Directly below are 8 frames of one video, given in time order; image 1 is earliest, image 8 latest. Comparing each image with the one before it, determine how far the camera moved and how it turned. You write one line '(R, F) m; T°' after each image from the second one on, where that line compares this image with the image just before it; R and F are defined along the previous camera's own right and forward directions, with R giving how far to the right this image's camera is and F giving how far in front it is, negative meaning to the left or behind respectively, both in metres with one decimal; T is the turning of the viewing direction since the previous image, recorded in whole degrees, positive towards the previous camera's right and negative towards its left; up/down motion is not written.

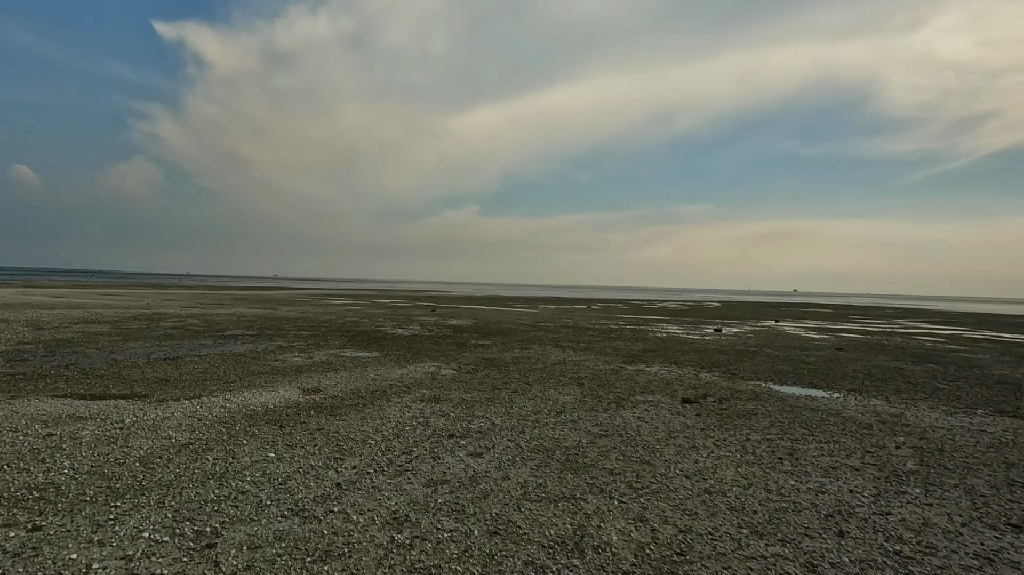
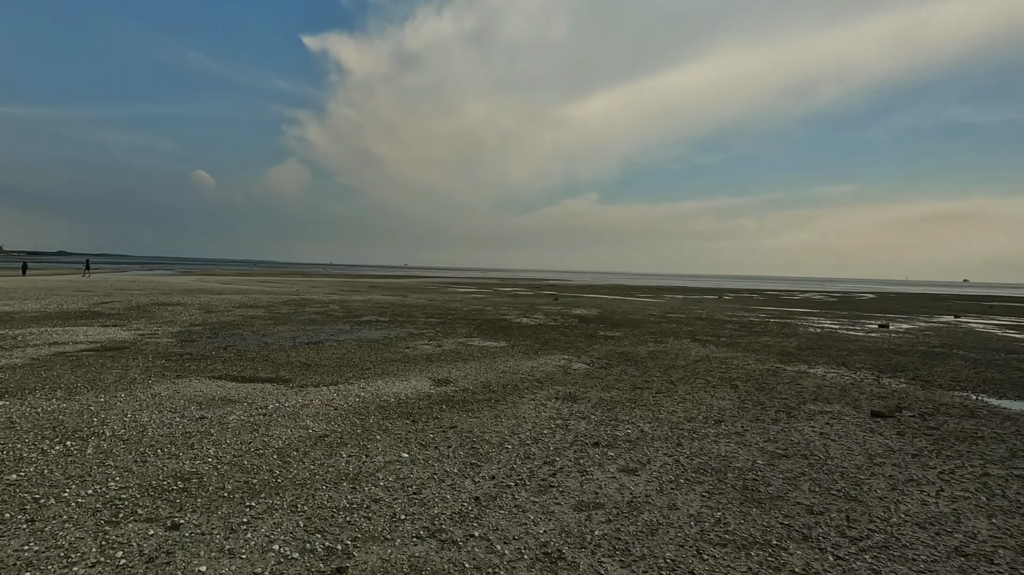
(-0.5, +1.1) m; -12°
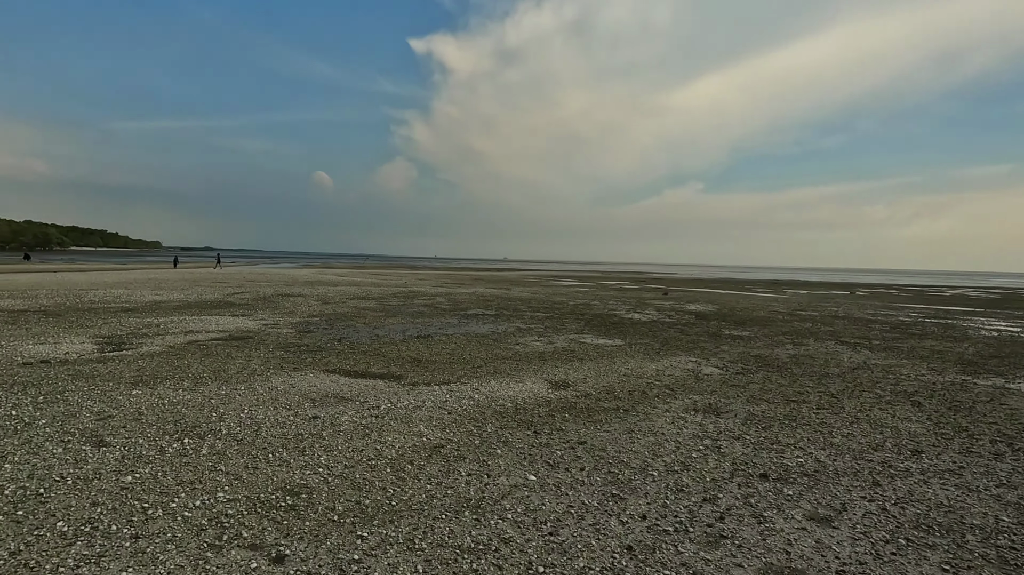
(-0.5, +1.1) m; -10°
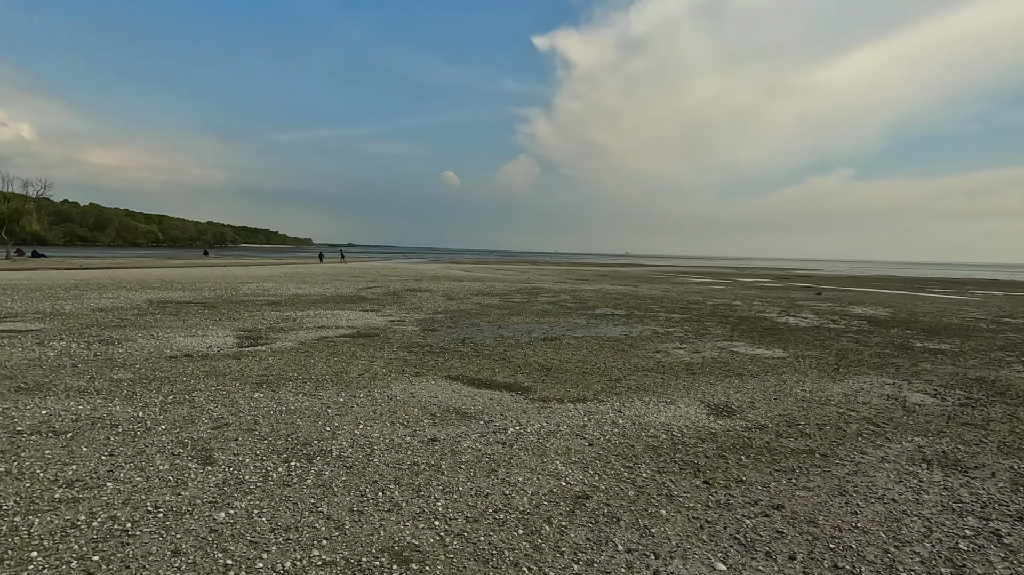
(-0.5, +1.5) m; -13°
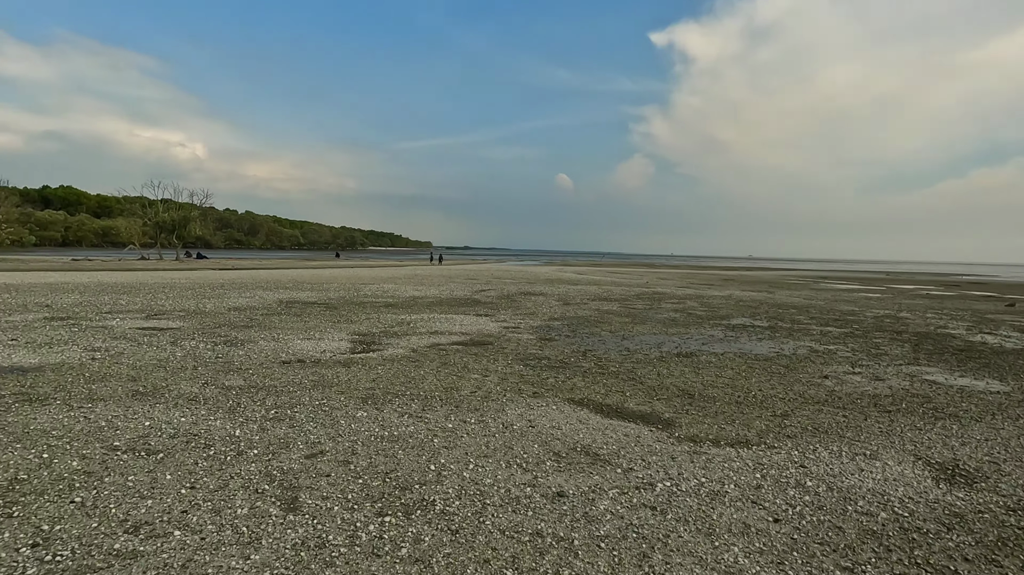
(-0.4, +1.5) m; -12°
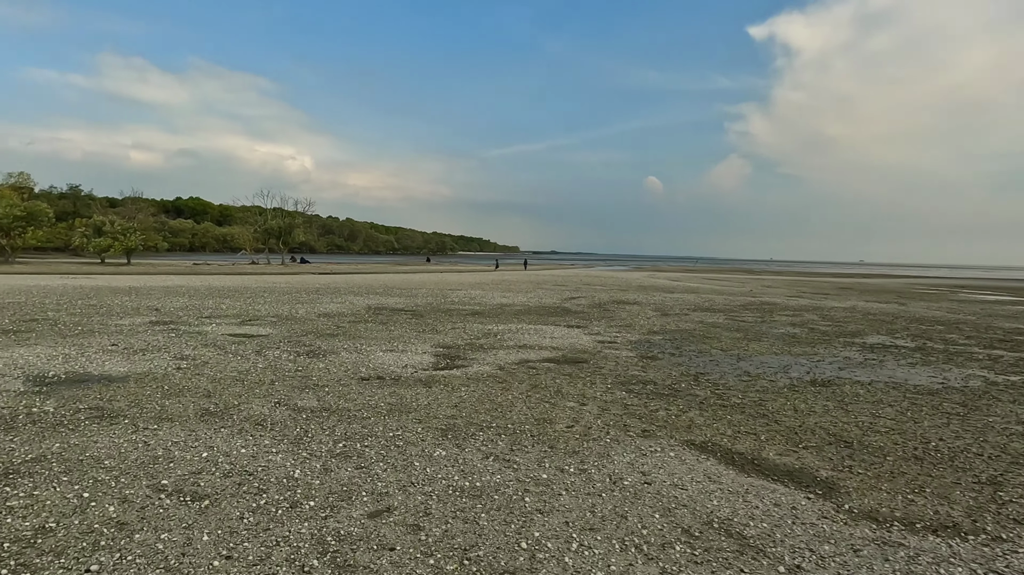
(-0.3, +1.4) m; -9°
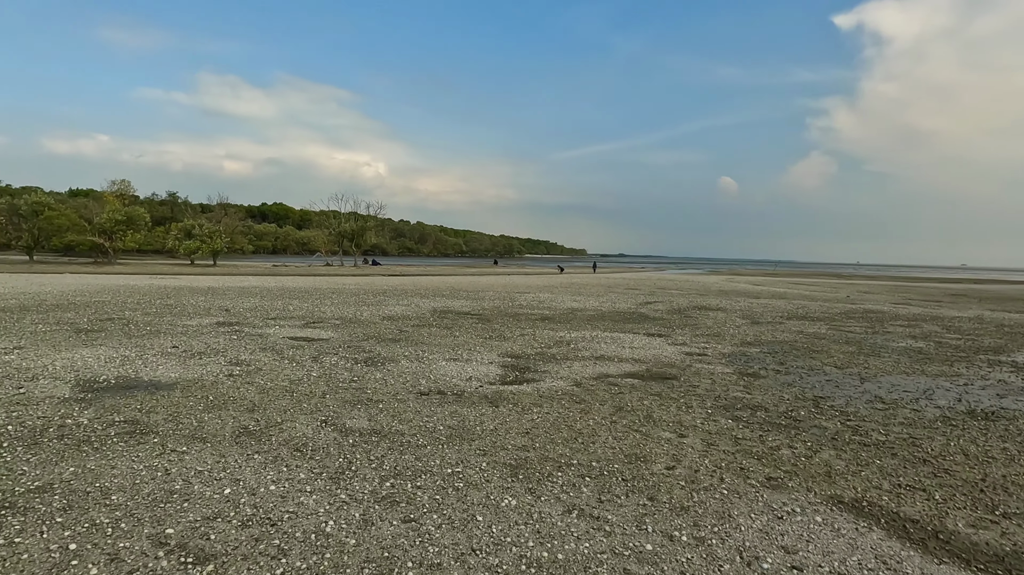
(-0.2, +1.4) m; -7°
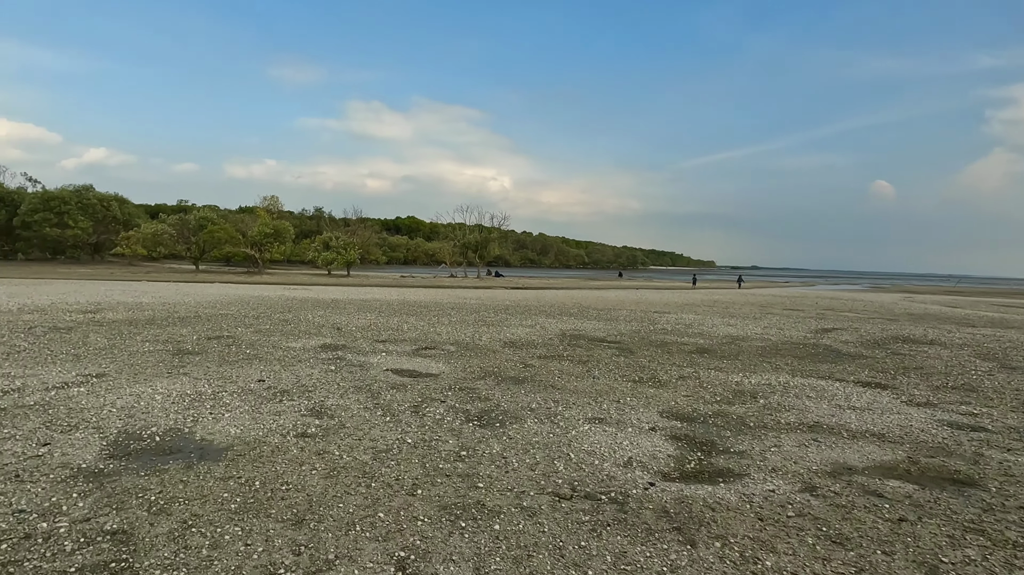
(-0.8, +3.4) m; -13°
